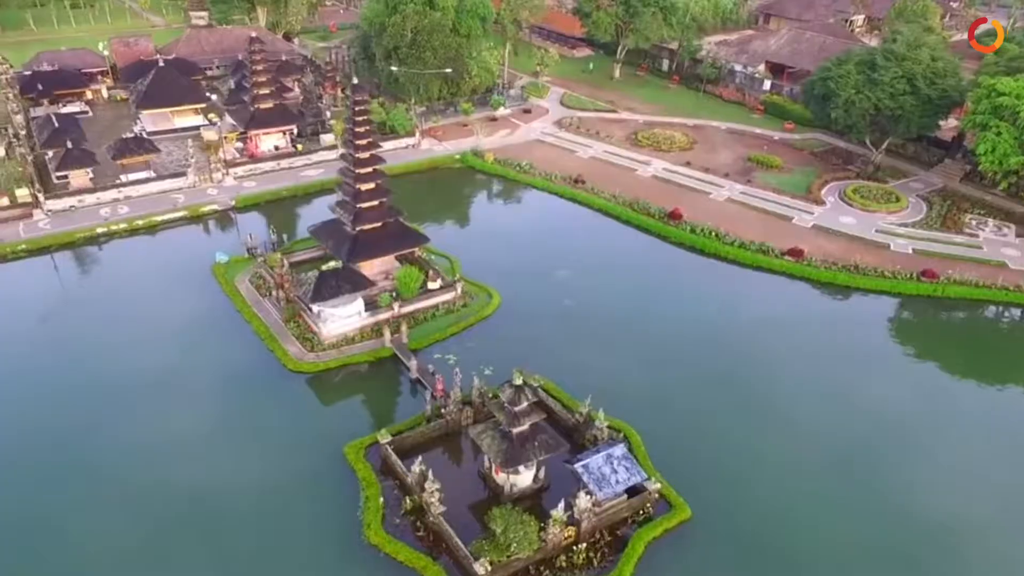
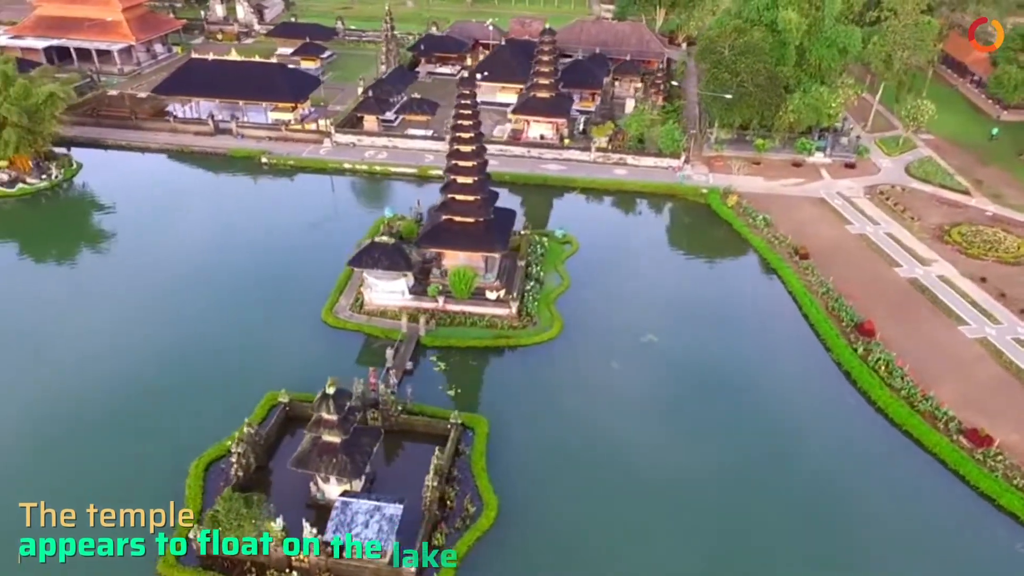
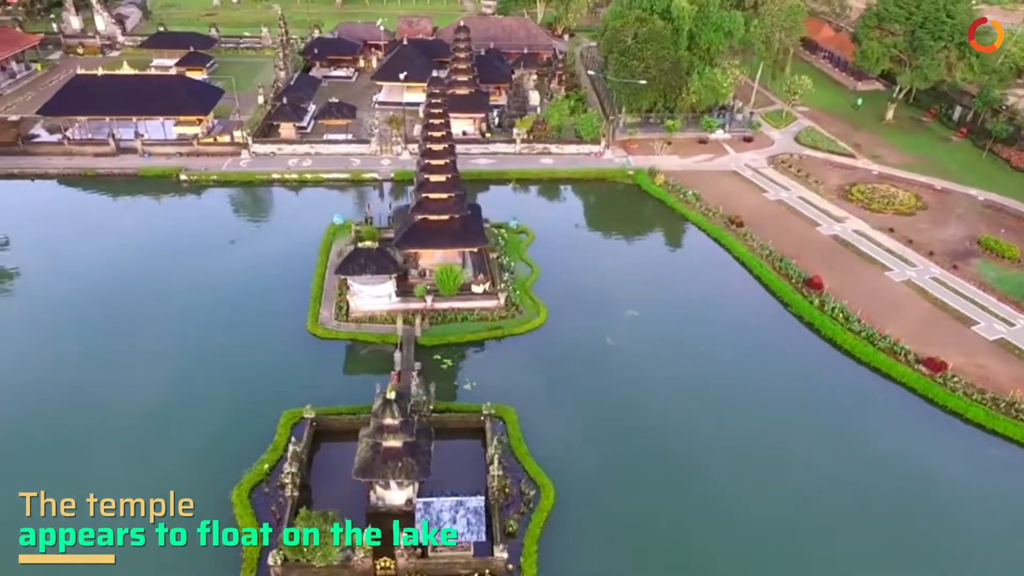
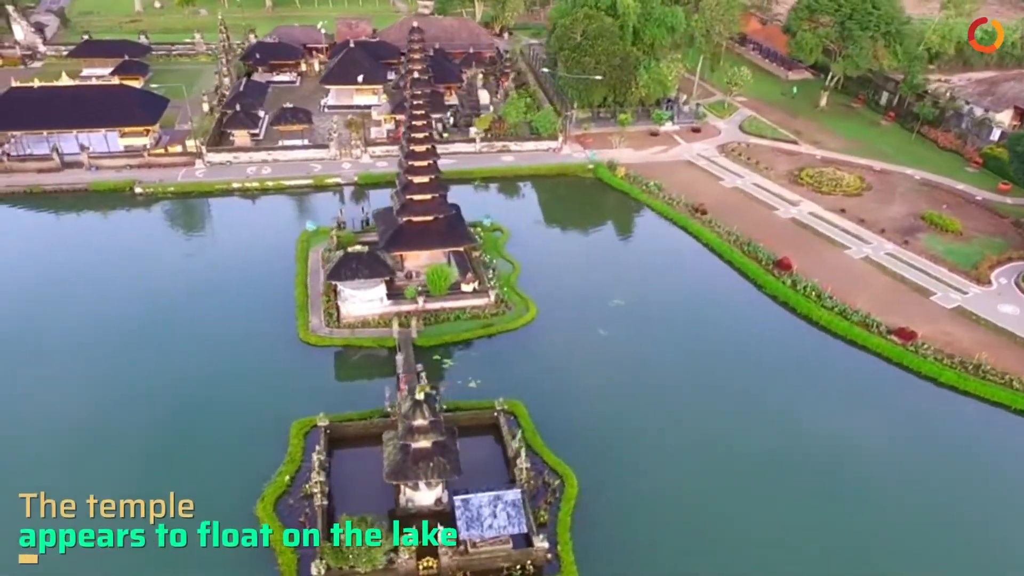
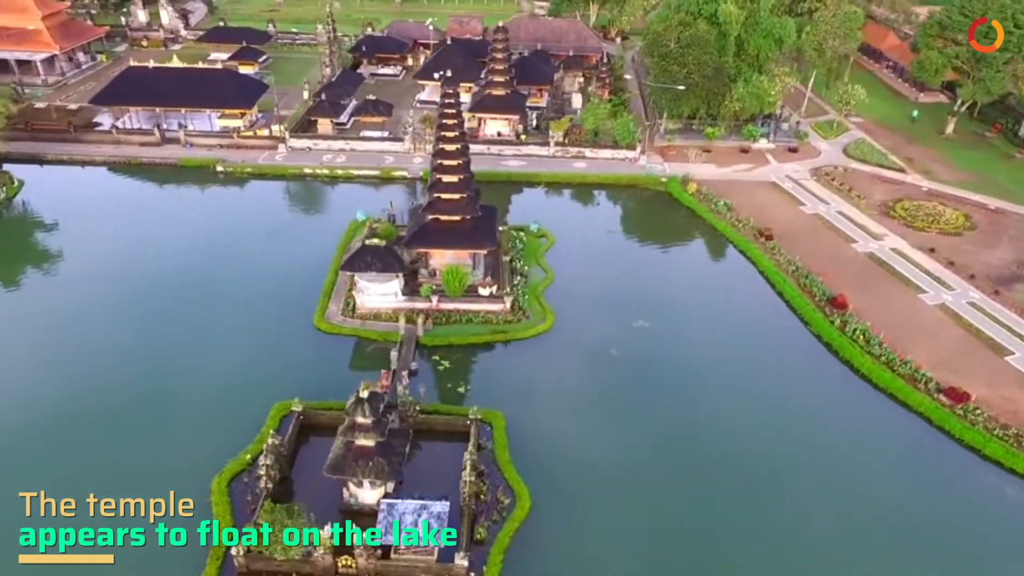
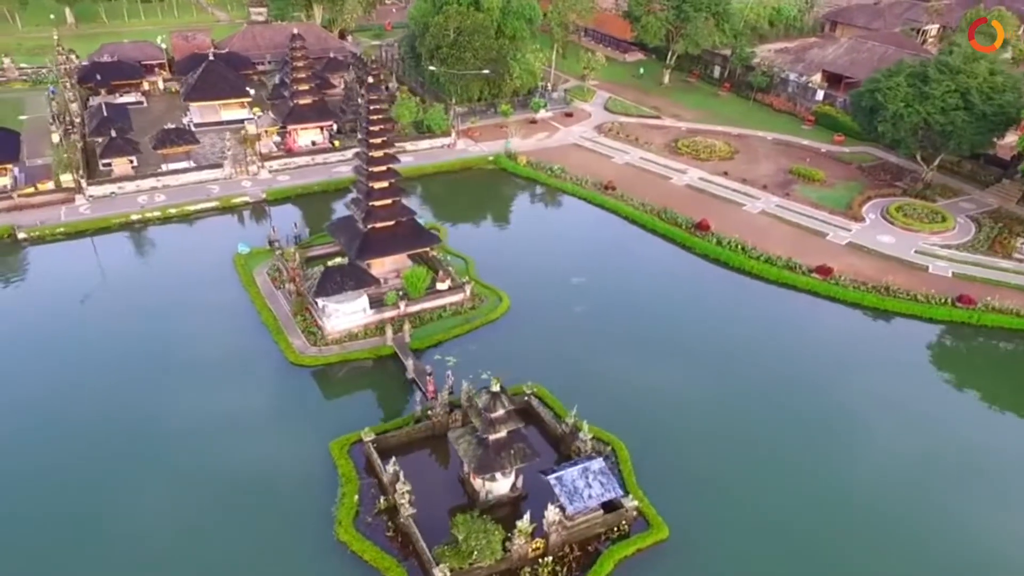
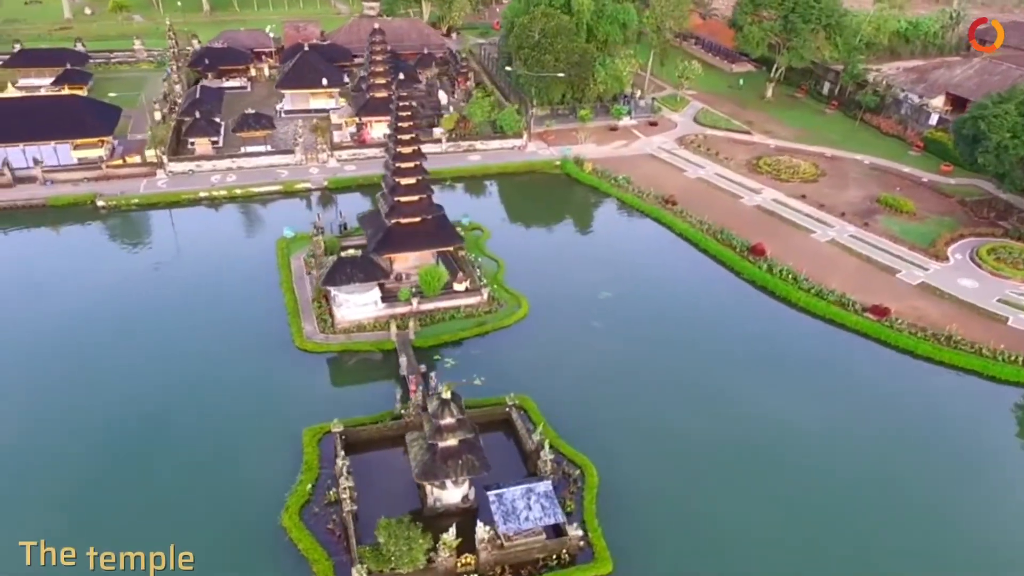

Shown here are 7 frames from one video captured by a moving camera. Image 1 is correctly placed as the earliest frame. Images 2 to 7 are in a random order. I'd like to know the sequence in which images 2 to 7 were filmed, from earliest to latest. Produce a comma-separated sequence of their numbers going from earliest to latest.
6, 7, 4, 3, 5, 2
